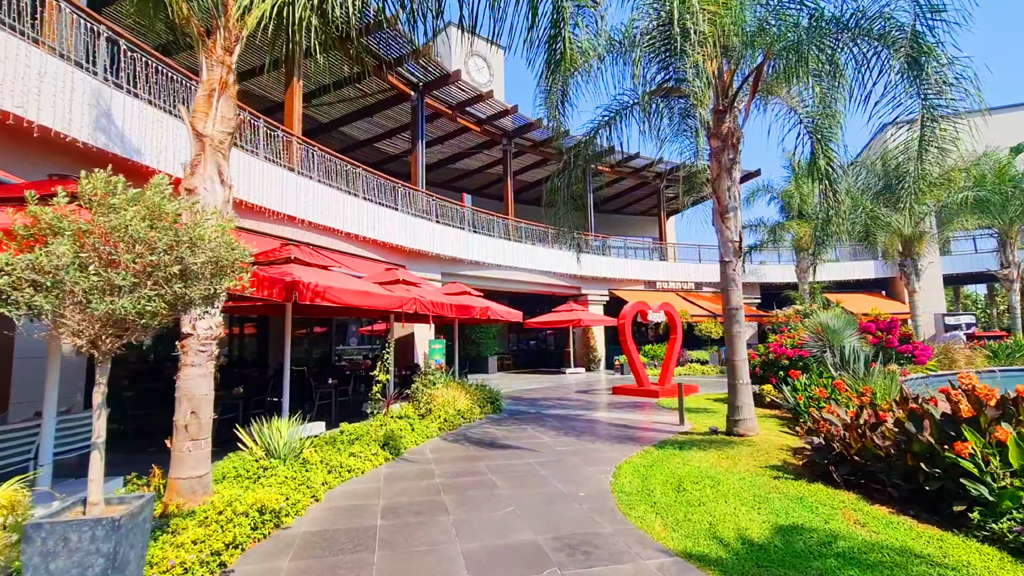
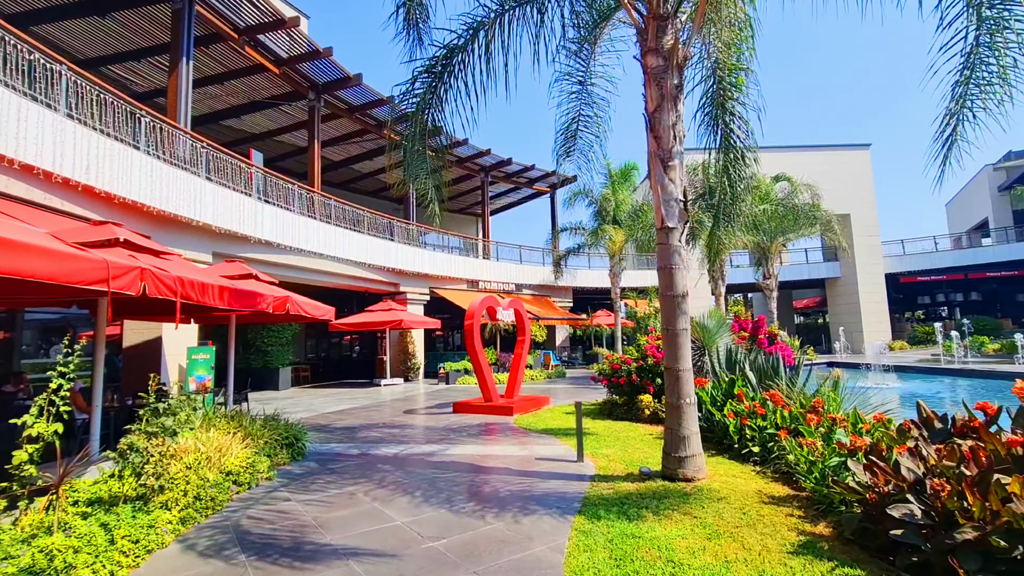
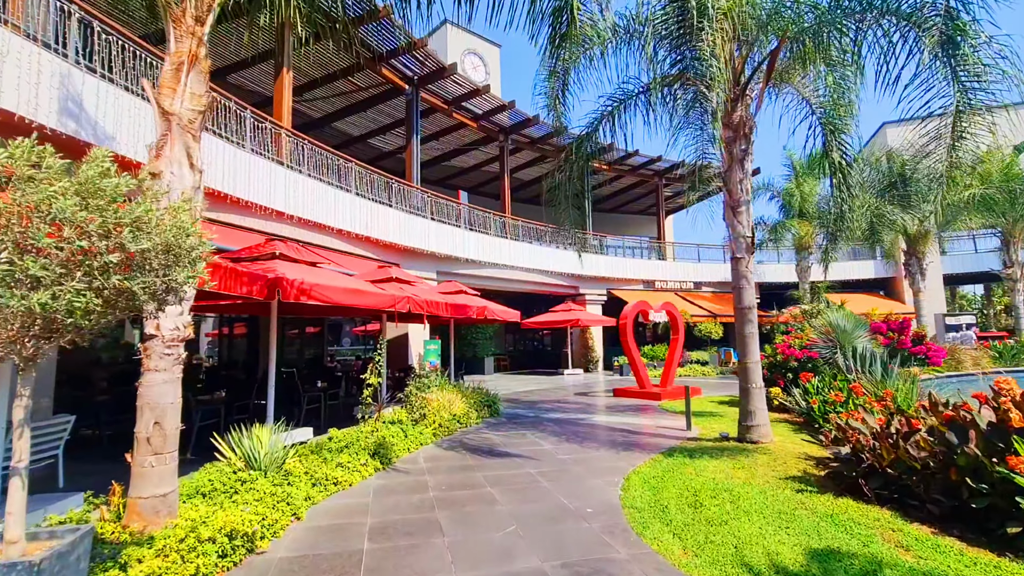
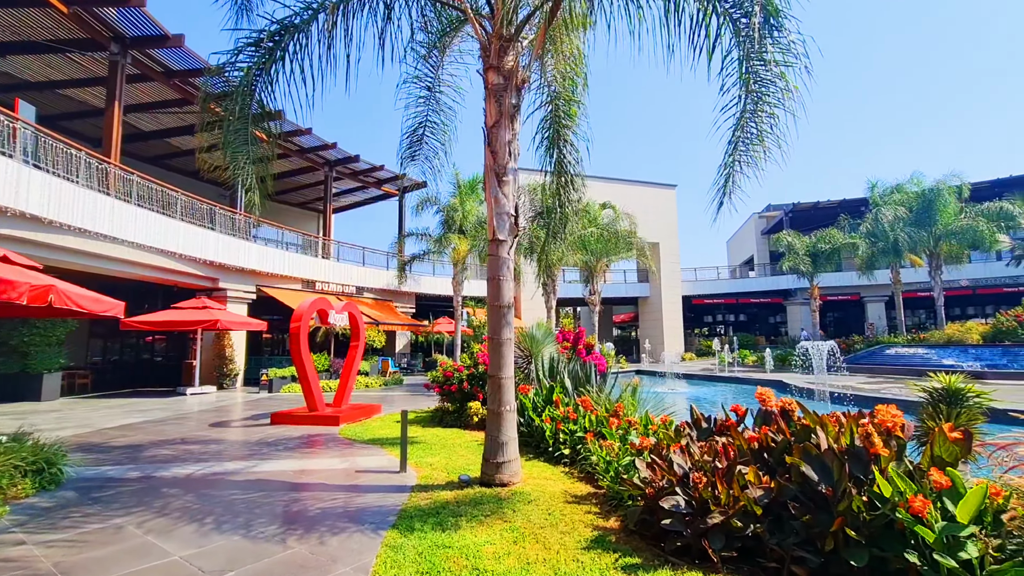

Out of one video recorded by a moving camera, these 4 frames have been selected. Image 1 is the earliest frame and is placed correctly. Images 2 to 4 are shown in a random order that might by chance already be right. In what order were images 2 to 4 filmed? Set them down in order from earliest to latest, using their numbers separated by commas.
3, 2, 4
